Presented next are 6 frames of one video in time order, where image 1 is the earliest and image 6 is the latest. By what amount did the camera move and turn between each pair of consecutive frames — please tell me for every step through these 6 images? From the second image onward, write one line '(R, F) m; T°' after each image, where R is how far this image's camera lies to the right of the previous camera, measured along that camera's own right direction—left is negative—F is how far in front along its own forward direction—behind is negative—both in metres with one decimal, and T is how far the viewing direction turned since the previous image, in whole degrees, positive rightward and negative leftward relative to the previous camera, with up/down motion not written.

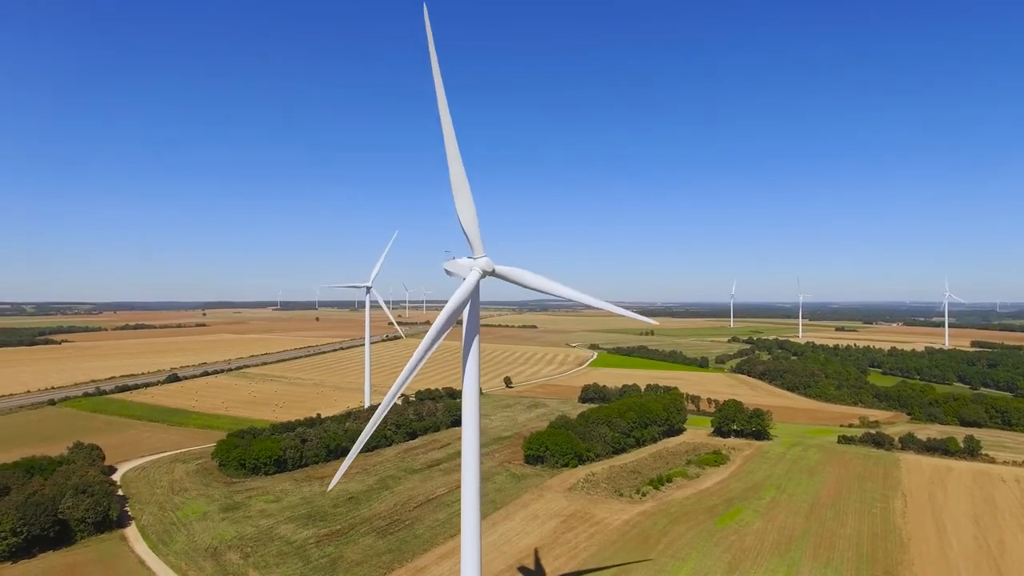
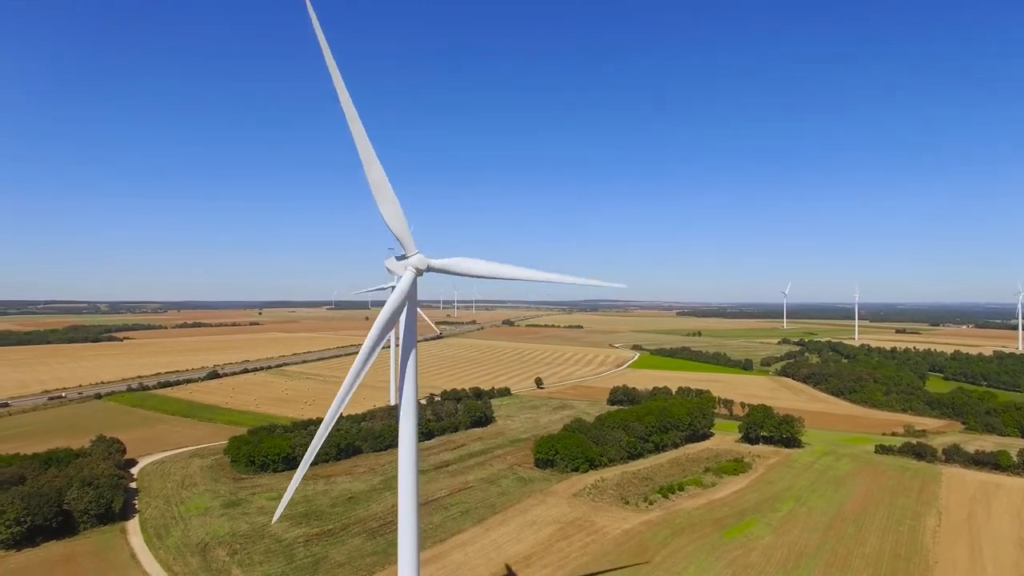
(+2.0, +0.6) m; -4°
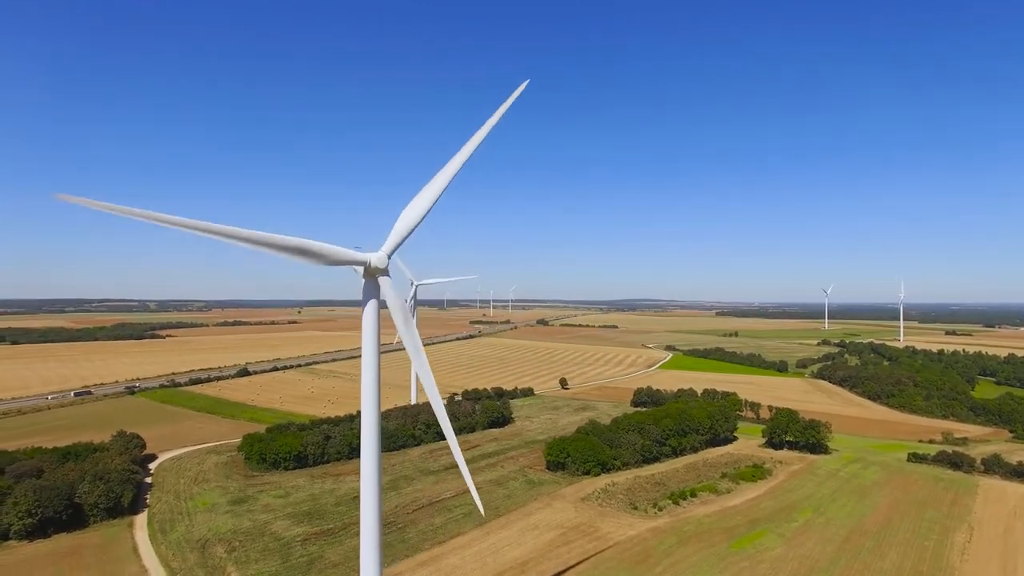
(+1.3, +0.4) m; -3°
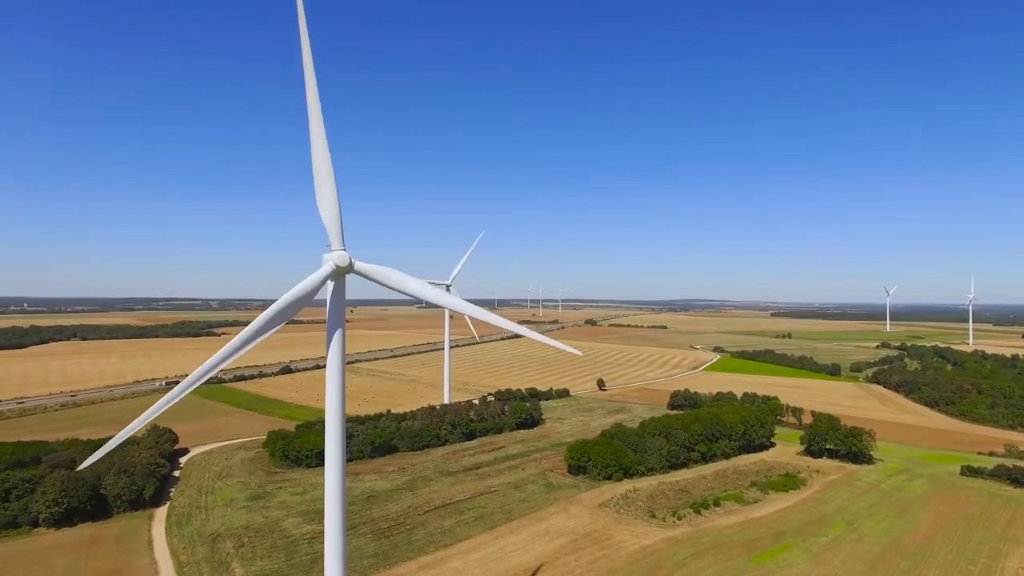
(+1.4, +0.5) m; -5°
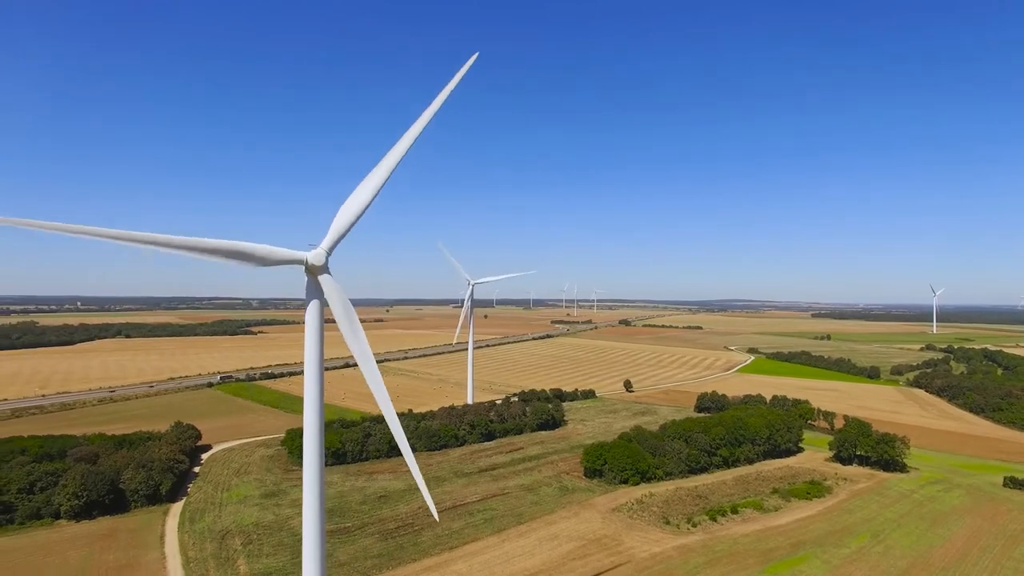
(+0.9, +0.3) m; -3°
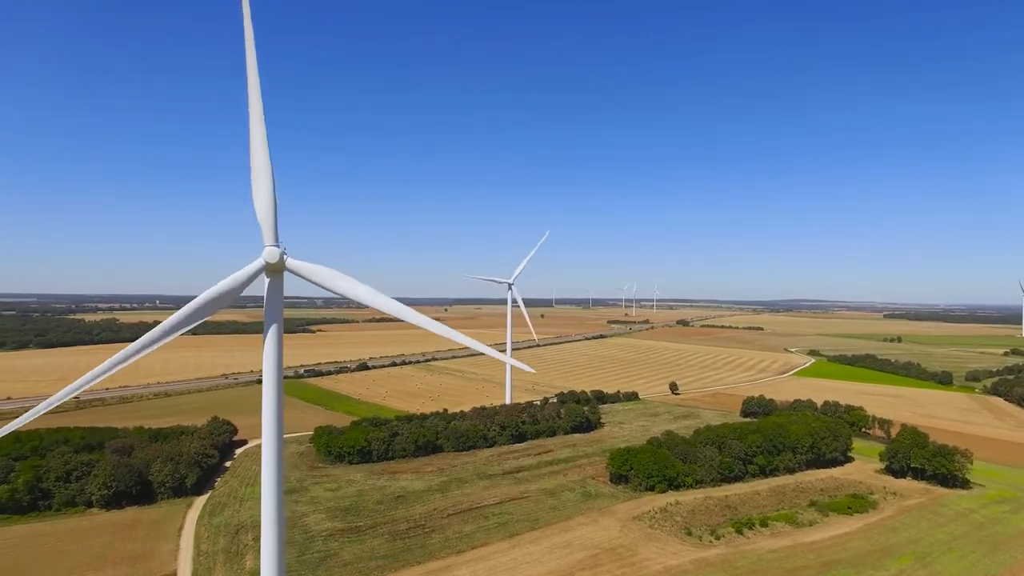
(+1.6, +0.6) m; -5°
